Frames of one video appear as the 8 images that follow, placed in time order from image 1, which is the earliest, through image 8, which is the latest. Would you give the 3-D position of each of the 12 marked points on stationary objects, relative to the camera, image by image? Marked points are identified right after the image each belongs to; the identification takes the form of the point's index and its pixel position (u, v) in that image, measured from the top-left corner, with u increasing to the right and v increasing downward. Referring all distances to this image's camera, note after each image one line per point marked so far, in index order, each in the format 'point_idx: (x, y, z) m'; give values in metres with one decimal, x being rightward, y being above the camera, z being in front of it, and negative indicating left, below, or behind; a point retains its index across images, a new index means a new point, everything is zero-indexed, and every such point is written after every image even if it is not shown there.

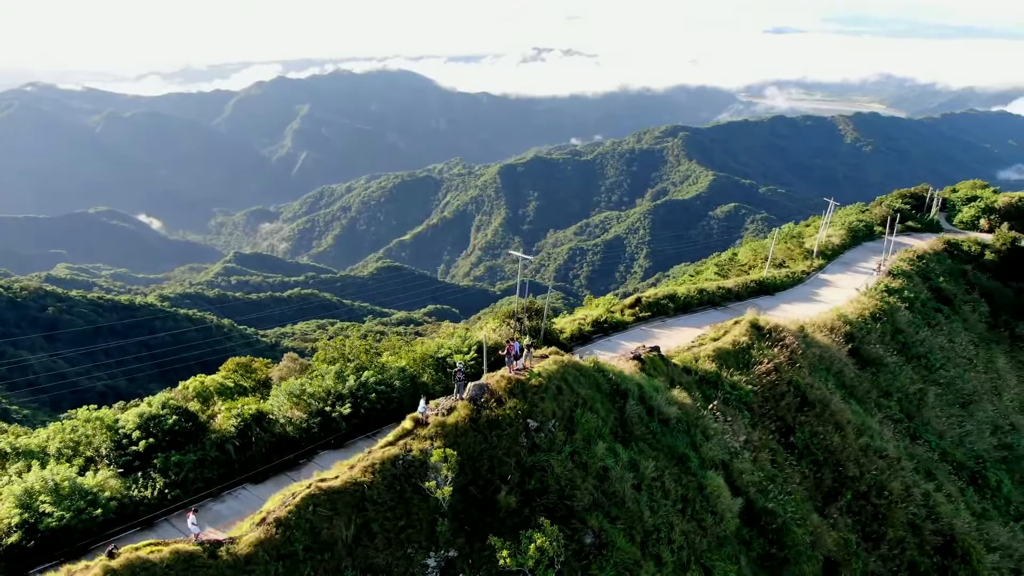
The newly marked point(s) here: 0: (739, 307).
0: (+5.0, -0.4, +17.5) m
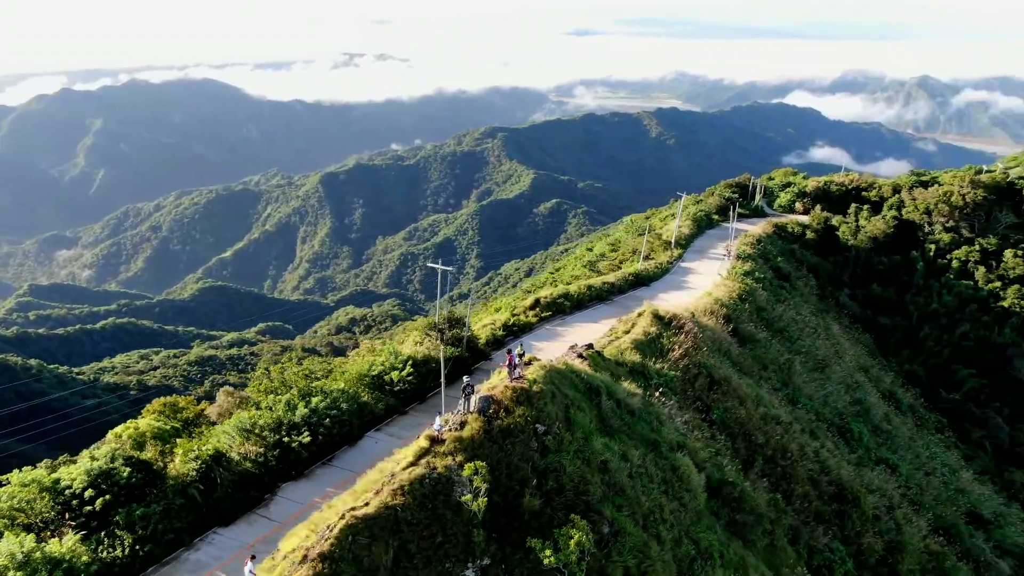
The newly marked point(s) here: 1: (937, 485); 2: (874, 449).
0: (+2.7, -0.3, +18.6) m
1: (+9.7, -4.5, +18.1) m
2: (+7.8, -3.5, +17.0) m
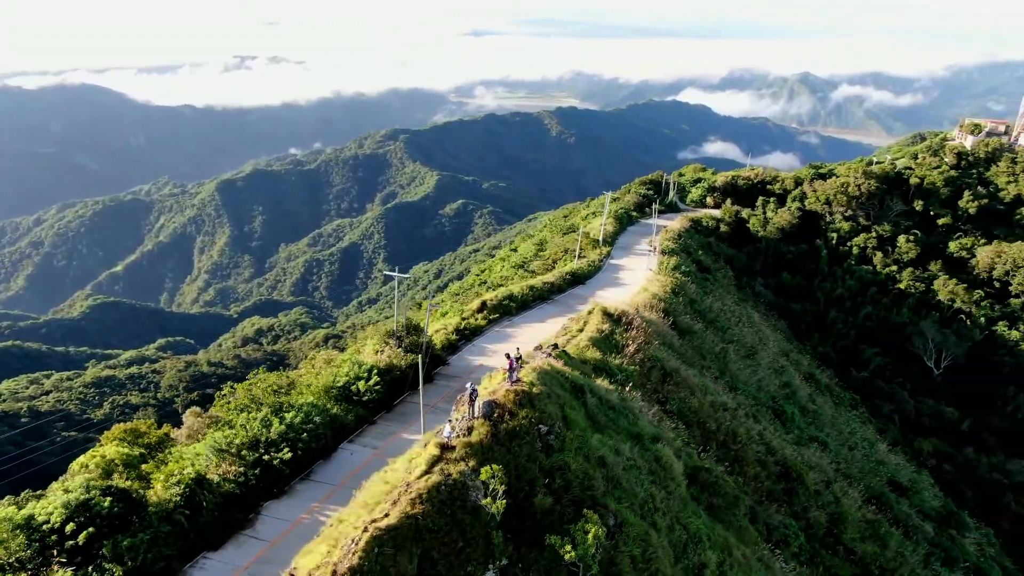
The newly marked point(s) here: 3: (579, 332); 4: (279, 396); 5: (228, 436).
0: (+1.3, -0.3, +19.1) m
1: (+8.5, -4.2, +19.3) m
2: (+6.7, -3.2, +18.0) m
3: (+1.2, -0.8, +14.1) m
4: (-3.3, -1.5, +11.2) m
5: (-3.5, -1.9, +9.9) m
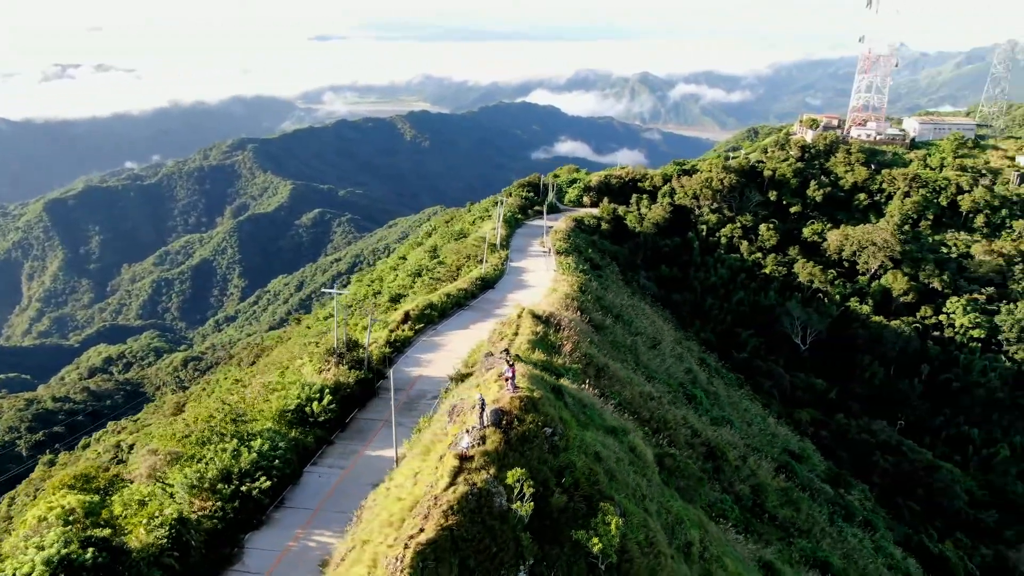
0: (-0.8, -0.4, +19.4) m
1: (+6.5, -3.8, +21.0) m
2: (+4.9, -3.0, +19.3) m
3: (+0.1, -0.9, +14.5) m
4: (-3.8, -1.9, +10.9) m
5: (-3.8, -2.2, +9.5) m
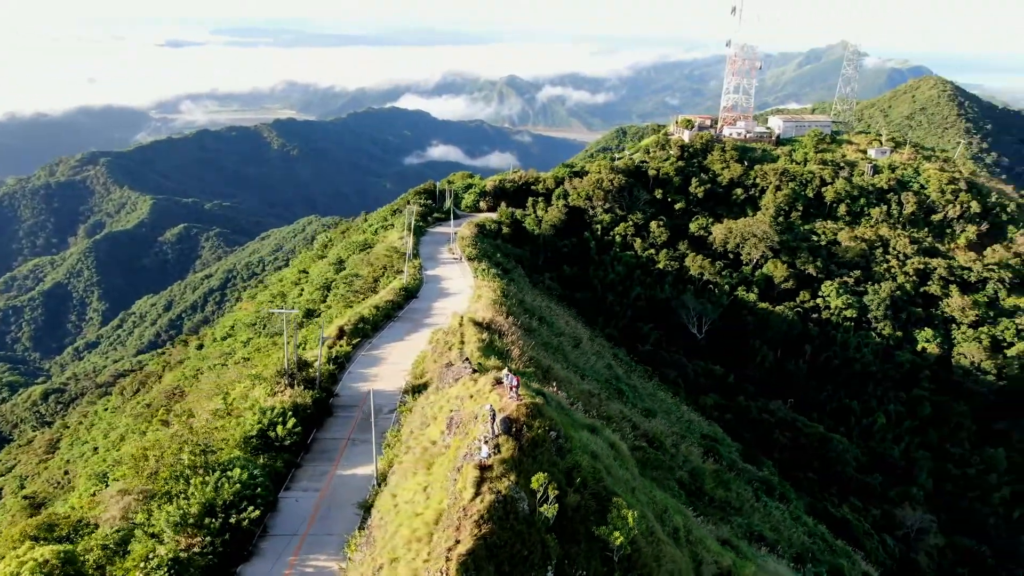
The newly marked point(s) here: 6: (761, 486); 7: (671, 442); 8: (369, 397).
0: (-2.5, -0.7, +19.4) m
1: (+4.6, -3.7, +22.1) m
2: (+3.2, -2.9, +20.2) m
3: (-0.9, -1.0, +14.7) m
4: (-4.1, -2.2, +10.5) m
5: (-3.9, -2.5, +9.2) m
6: (+6.2, -5.0, +19.8) m
7: (+3.5, -3.4, +17.5) m
8: (-2.6, -1.9, +14.0) m
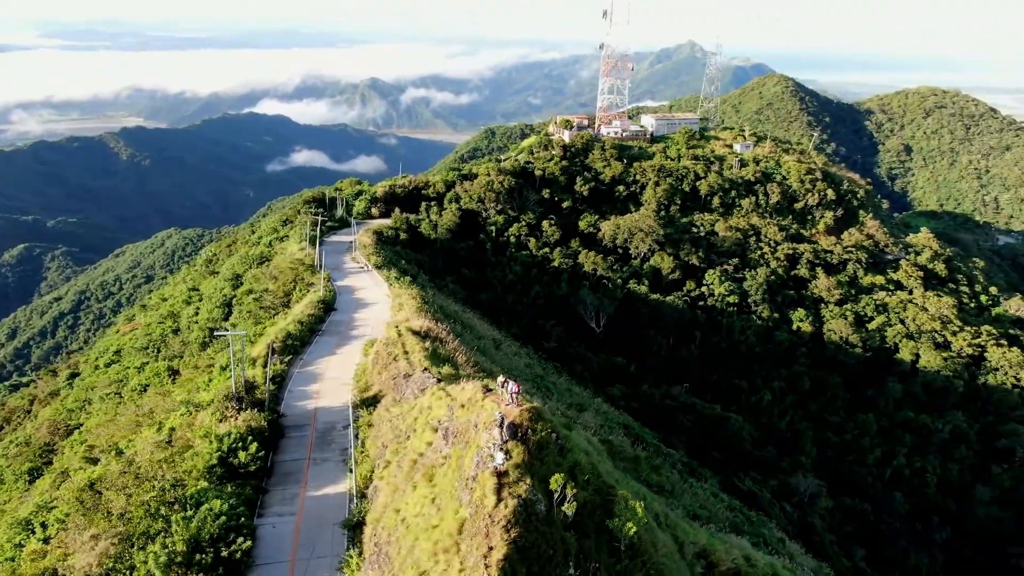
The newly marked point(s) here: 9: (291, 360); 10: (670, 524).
0: (-4.3, -1.0, +19.1) m
1: (+2.5, -3.6, +22.9) m
2: (+1.4, -2.9, +20.8) m
3: (-2.0, -1.2, +14.7) m
4: (-4.4, -2.6, +10.1) m
5: (-3.9, -2.9, +8.8) m
6: (+4.5, -4.8, +20.9) m
7: (+2.1, -3.4, +18.2) m
8: (-3.4, -2.2, +13.7) m
9: (-4.5, -1.5, +16.2) m
10: (+2.1, -3.1, +10.3) m
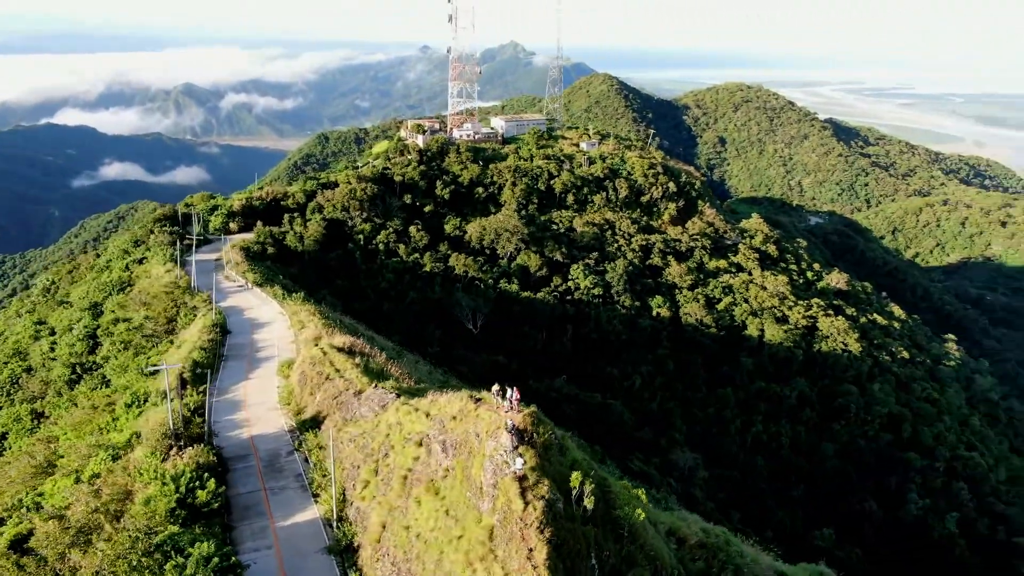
0: (-6.4, -1.5, +18.3) m
1: (-0.4, -3.7, +23.4) m
2: (-1.1, -3.0, +21.2) m
3: (-3.2, -1.5, +14.5) m
4: (-4.5, -3.0, +9.5) m
5: (-3.7, -3.3, +8.3) m
6: (+2.1, -4.7, +21.9) m
7: (+0.2, -3.4, +18.8) m
8: (-4.3, -2.6, +13.3) m
9: (-6.0, -2.0, +15.5) m
10: (+1.8, -3.1, +11.0) m
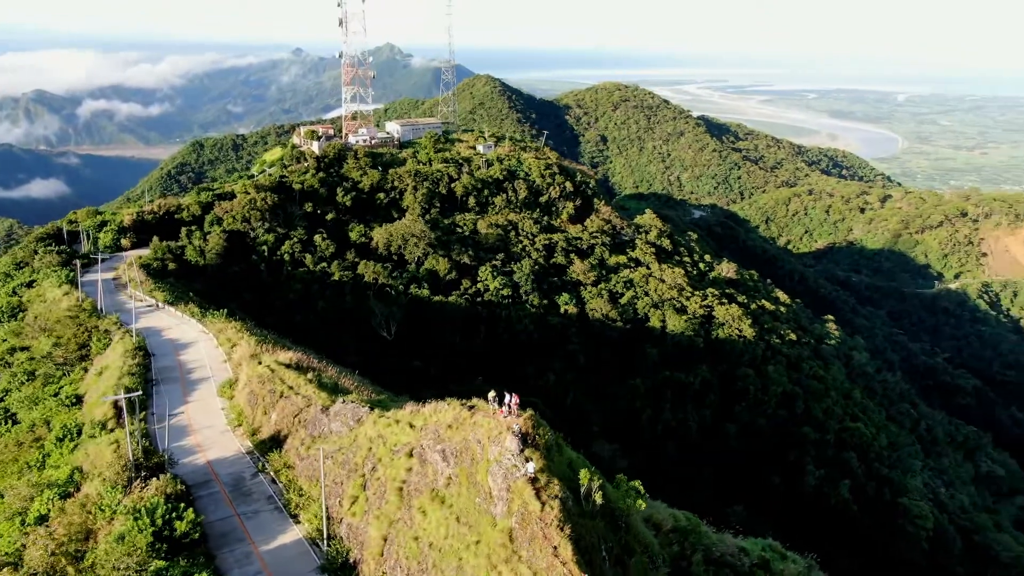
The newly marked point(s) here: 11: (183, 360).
0: (-7.7, -1.9, +17.5) m
1: (-2.4, -3.8, +23.5) m
2: (-2.8, -3.2, +21.2) m
3: (-4.0, -1.8, +14.3) m
4: (-4.4, -3.3, +9.1) m
5: (-3.5, -3.5, +8.0) m
6: (+0.4, -4.7, +22.3) m
7: (-1.1, -3.5, +19.0) m
8: (-4.9, -2.9, +12.8) m
9: (-6.8, -2.4, +14.8) m
10: (+1.6, -3.1, +11.5) m
11: (-7.9, -1.6, +18.9) m
